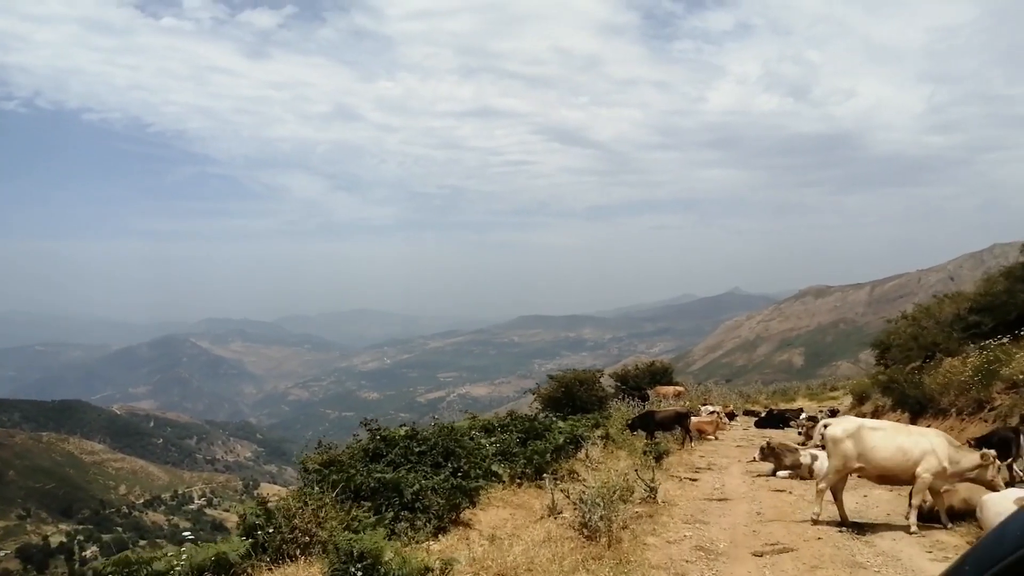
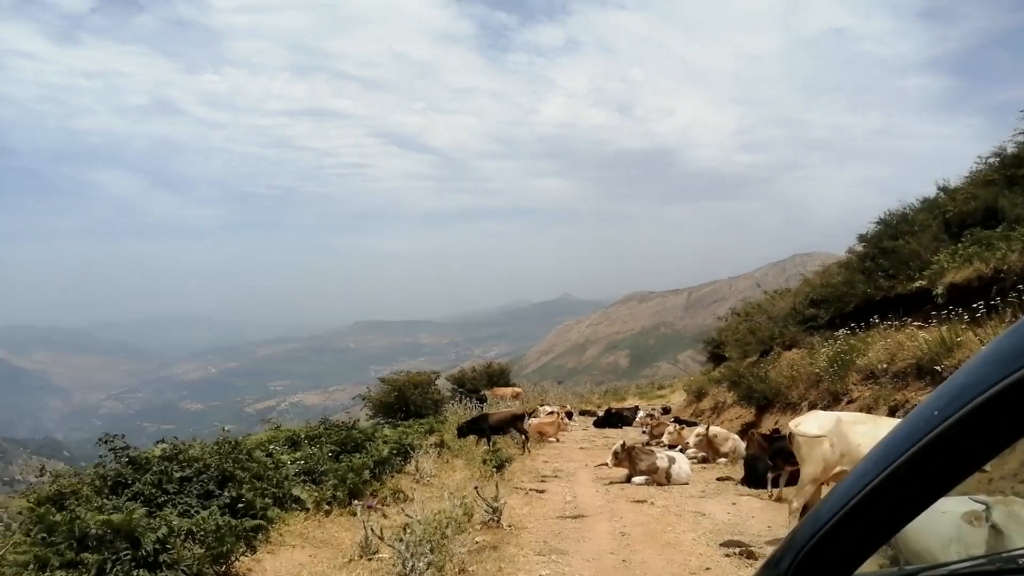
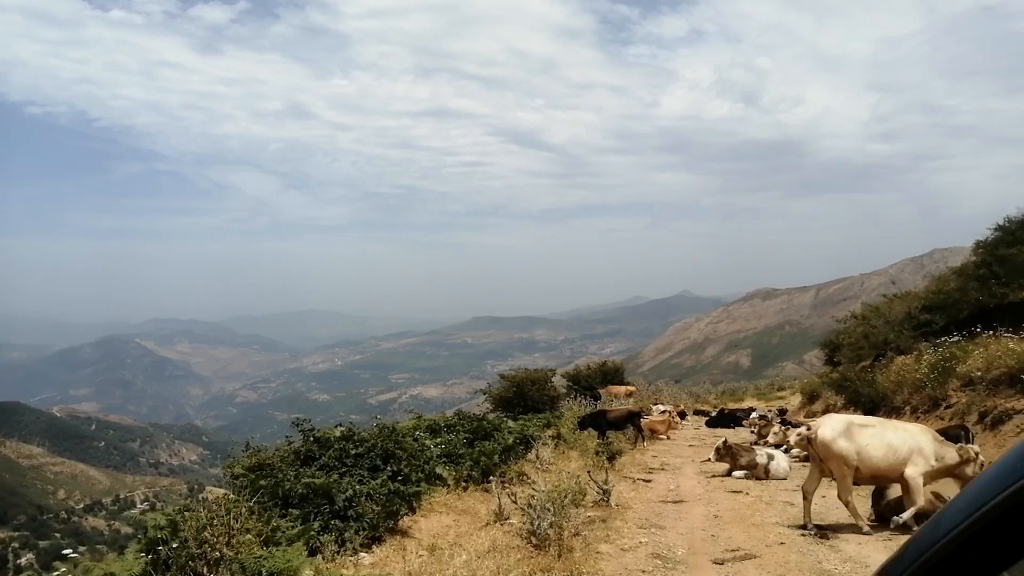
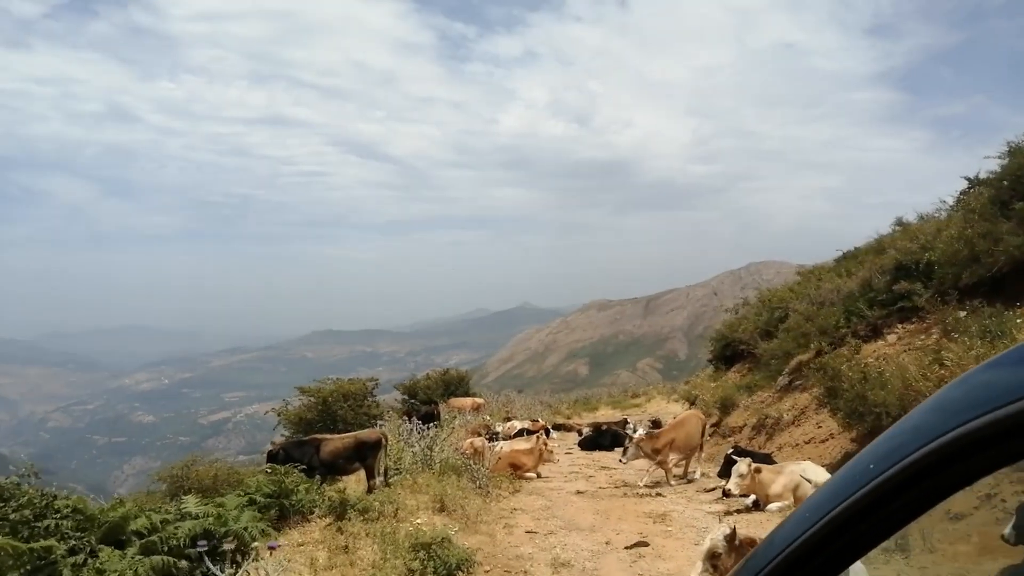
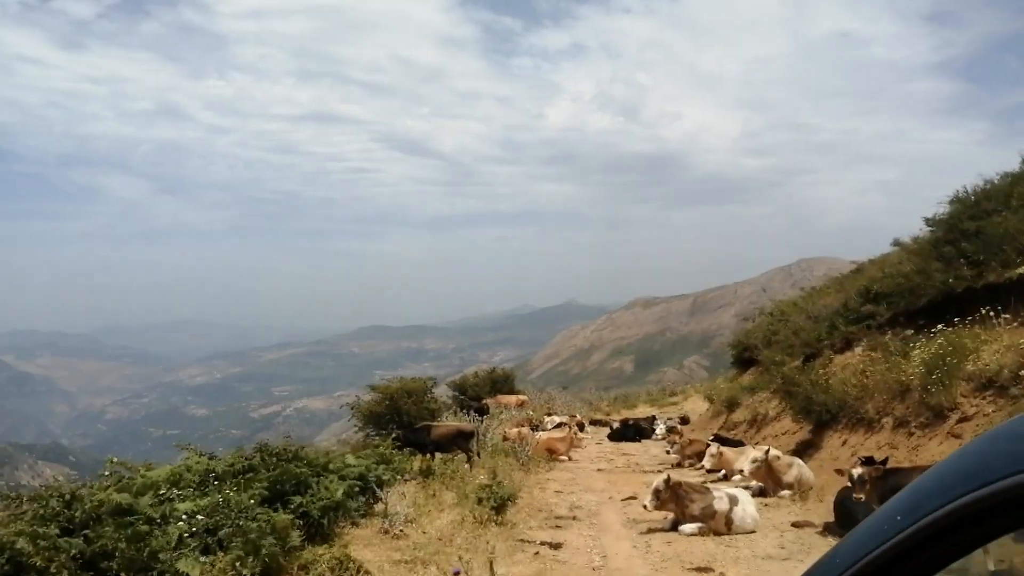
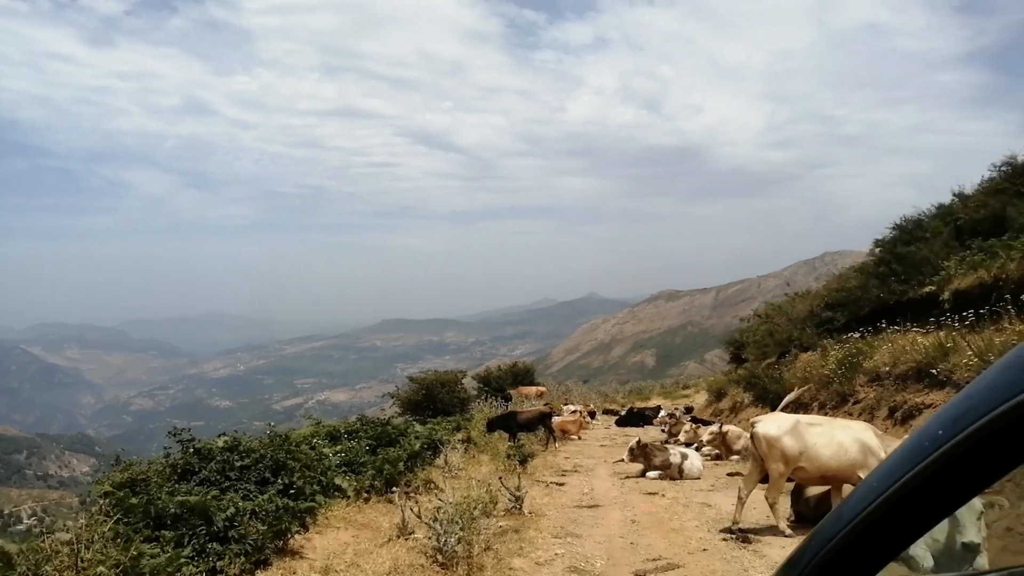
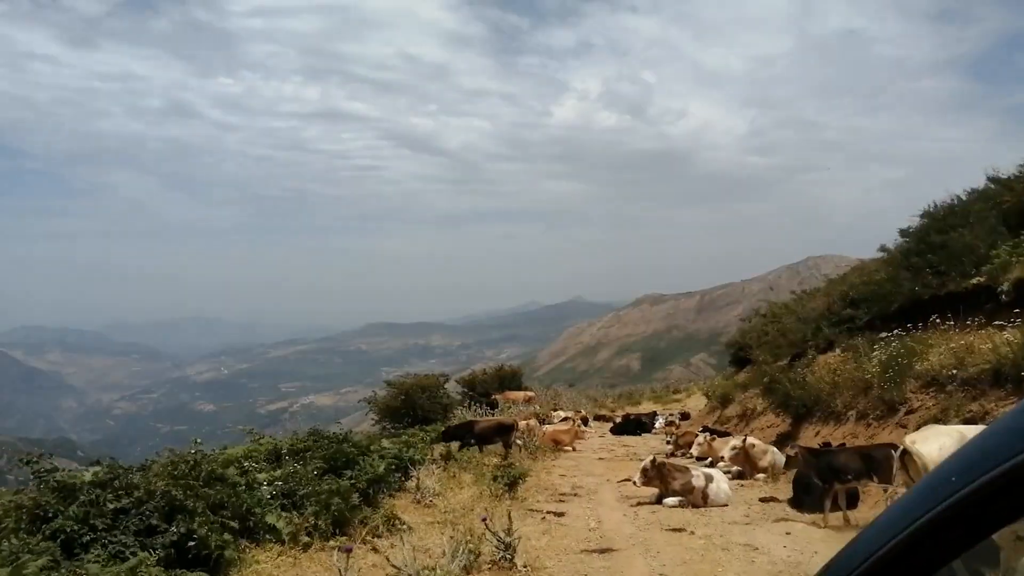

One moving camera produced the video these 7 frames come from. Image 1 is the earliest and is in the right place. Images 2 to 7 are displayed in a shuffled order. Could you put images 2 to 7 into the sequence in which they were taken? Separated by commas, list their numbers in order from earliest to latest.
3, 6, 2, 7, 5, 4
